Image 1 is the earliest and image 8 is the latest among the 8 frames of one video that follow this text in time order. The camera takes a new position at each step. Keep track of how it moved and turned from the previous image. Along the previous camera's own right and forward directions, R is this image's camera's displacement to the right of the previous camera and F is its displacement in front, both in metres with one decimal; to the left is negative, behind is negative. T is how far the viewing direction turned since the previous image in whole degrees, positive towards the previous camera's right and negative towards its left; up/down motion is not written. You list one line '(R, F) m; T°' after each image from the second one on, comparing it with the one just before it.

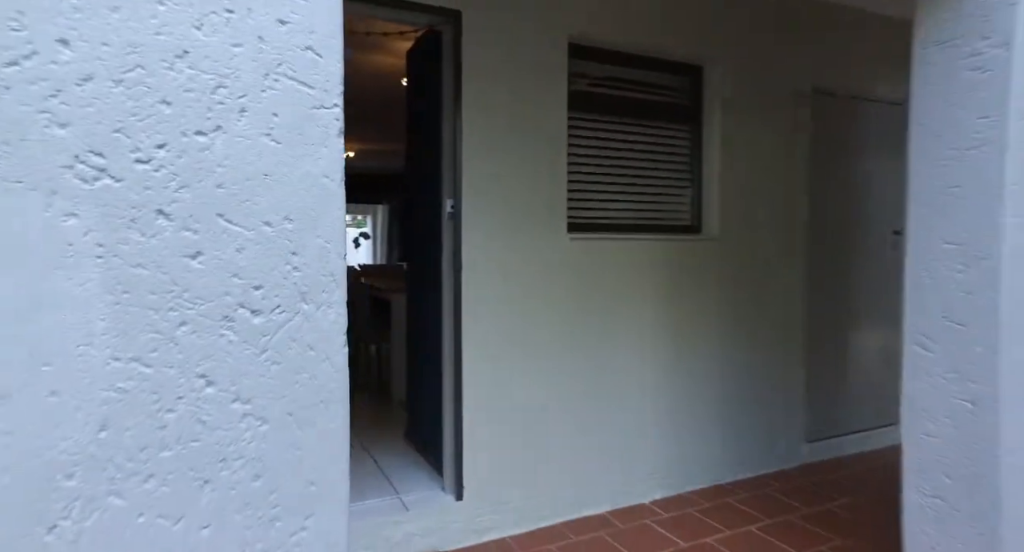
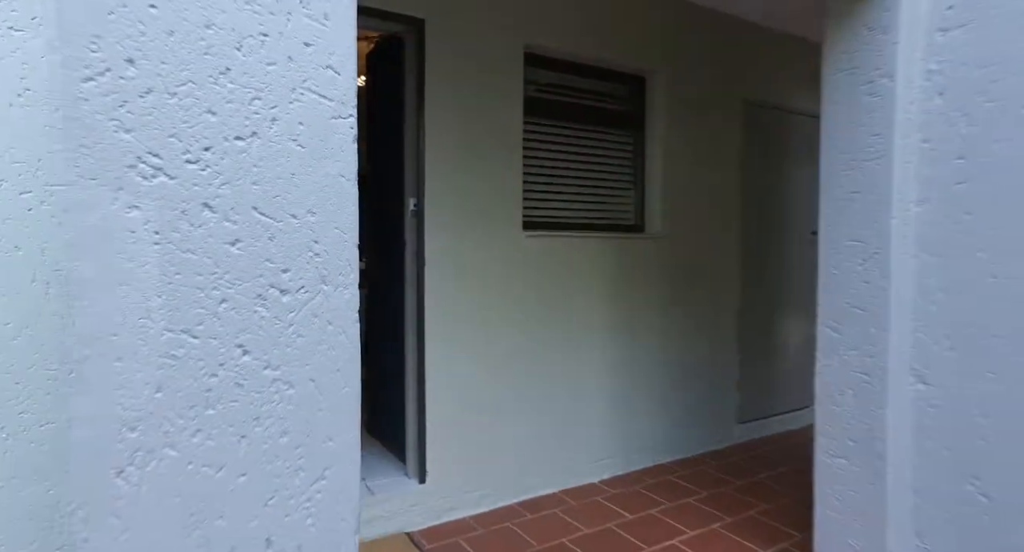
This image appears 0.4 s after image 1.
(0.0, -0.2) m; +2°
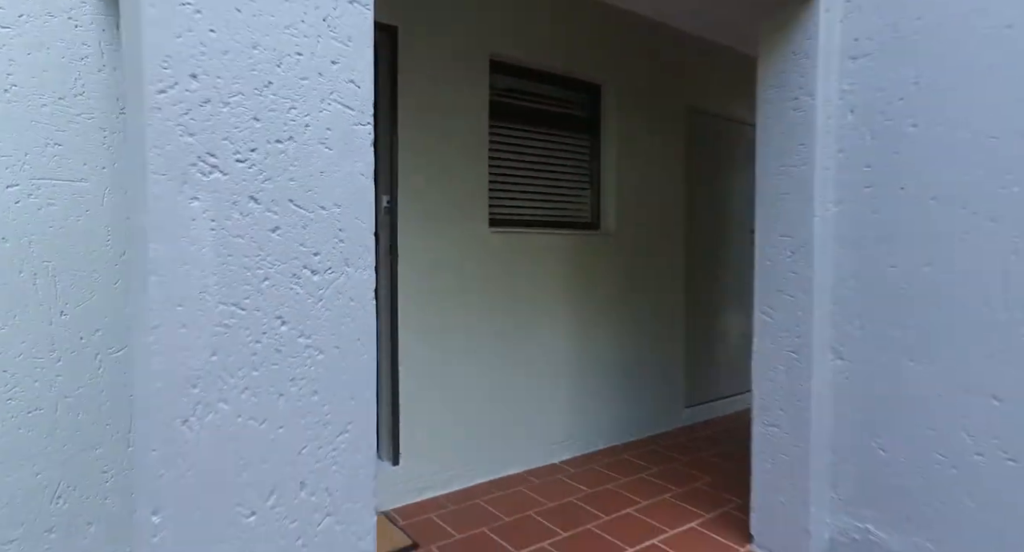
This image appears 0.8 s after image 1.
(-0.1, -0.2) m; +5°
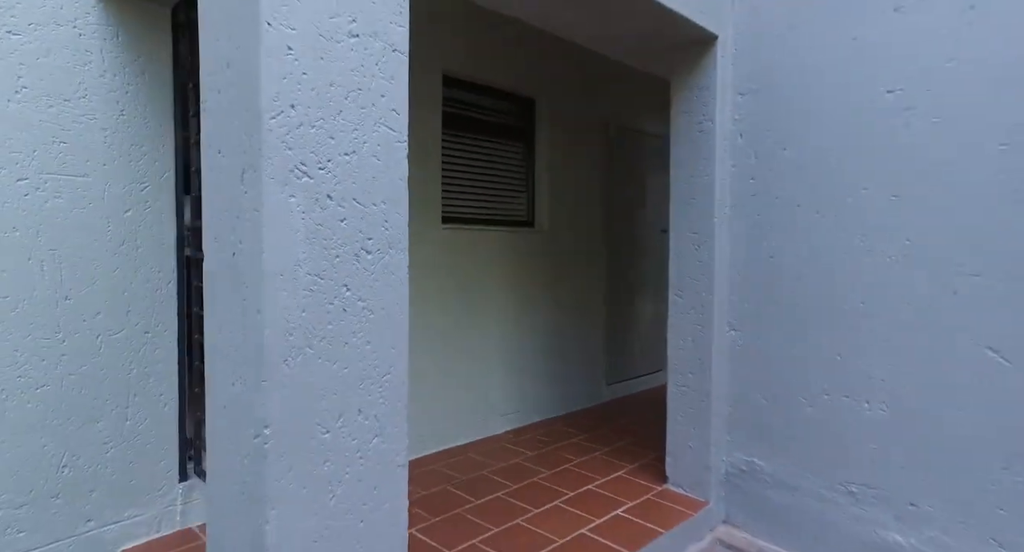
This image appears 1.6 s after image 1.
(-0.3, -0.4) m; +9°
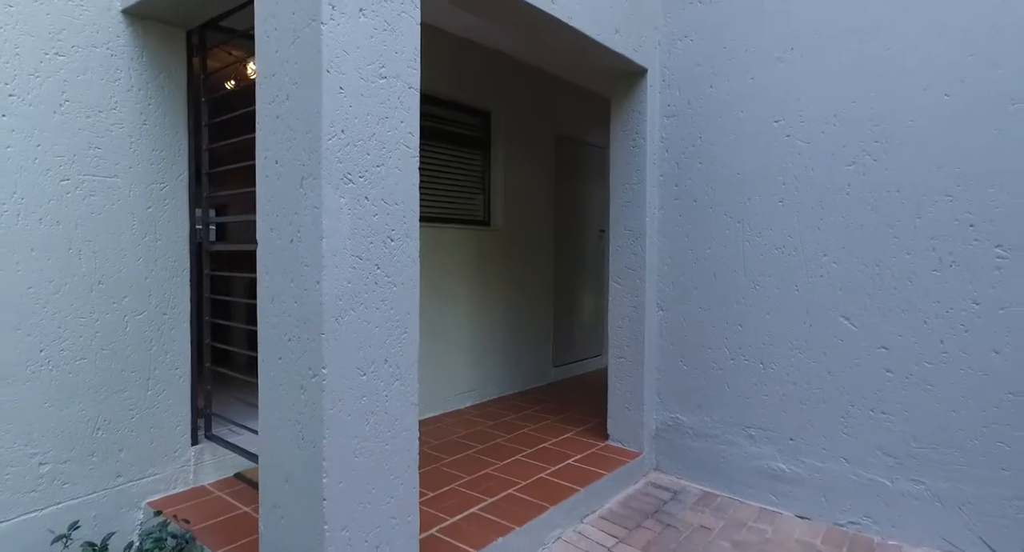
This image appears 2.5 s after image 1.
(-0.2, -0.5) m; +6°
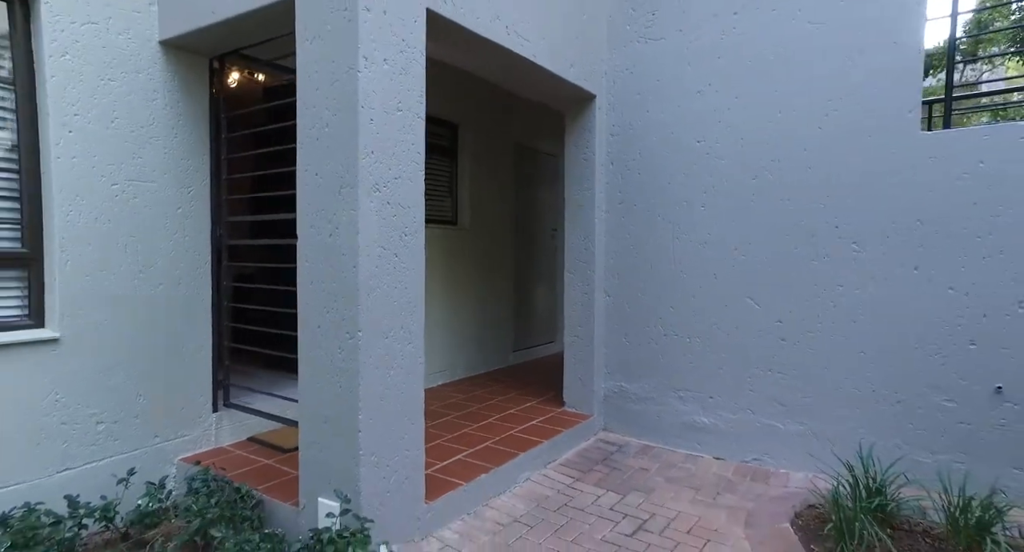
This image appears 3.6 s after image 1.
(-0.2, -0.7) m; +5°
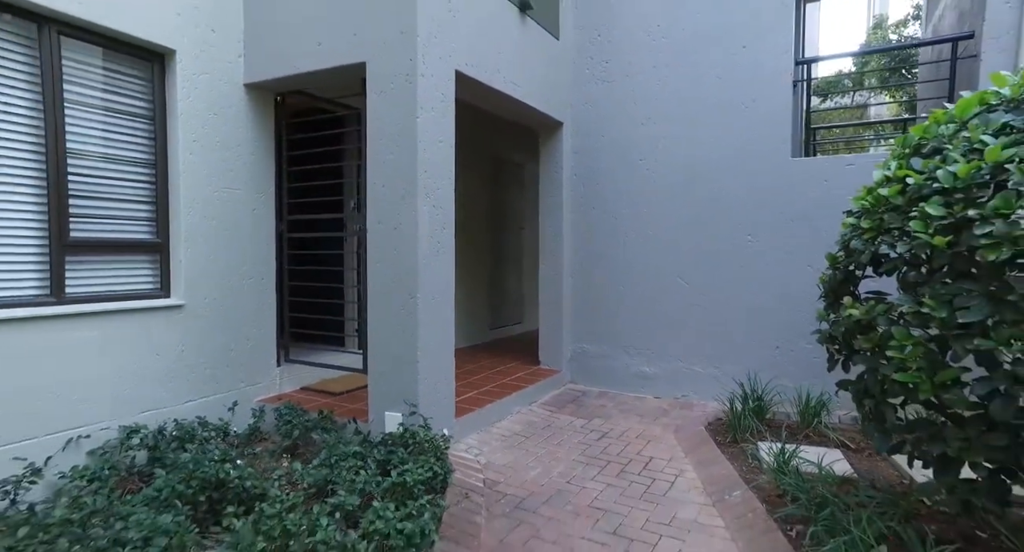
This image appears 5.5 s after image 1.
(-0.4, -1.2) m; +5°
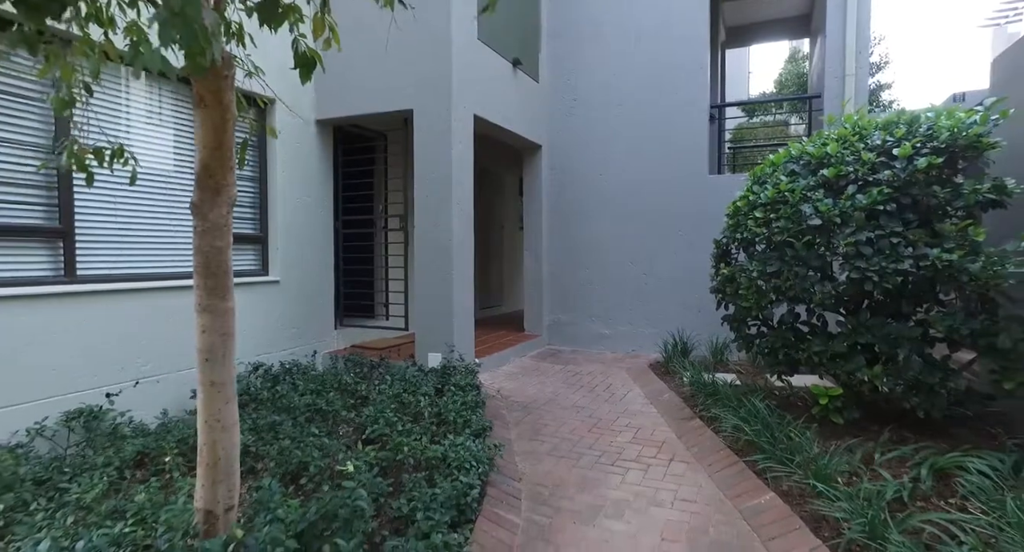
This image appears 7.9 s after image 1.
(-0.4, -1.7) m; +4°
